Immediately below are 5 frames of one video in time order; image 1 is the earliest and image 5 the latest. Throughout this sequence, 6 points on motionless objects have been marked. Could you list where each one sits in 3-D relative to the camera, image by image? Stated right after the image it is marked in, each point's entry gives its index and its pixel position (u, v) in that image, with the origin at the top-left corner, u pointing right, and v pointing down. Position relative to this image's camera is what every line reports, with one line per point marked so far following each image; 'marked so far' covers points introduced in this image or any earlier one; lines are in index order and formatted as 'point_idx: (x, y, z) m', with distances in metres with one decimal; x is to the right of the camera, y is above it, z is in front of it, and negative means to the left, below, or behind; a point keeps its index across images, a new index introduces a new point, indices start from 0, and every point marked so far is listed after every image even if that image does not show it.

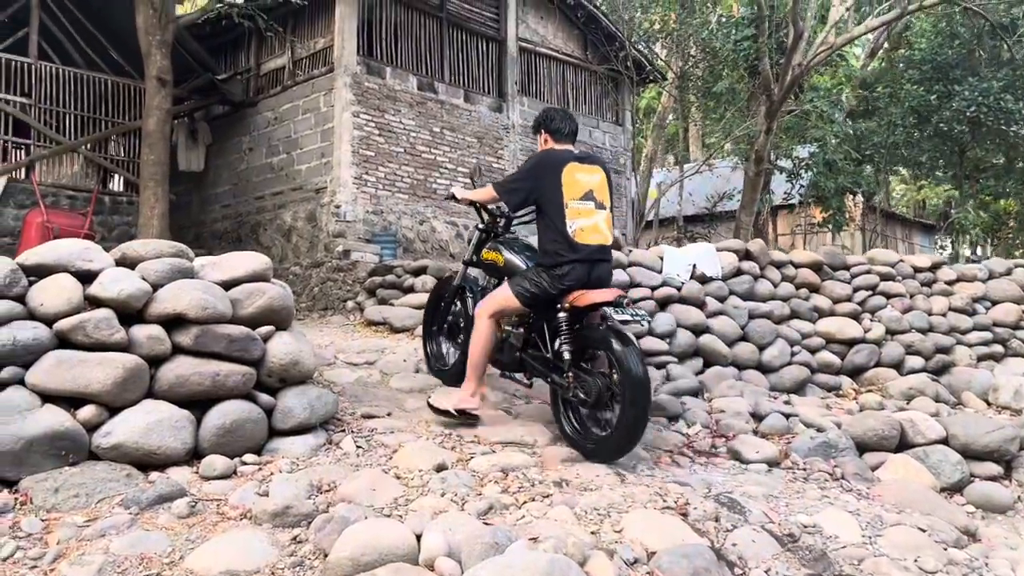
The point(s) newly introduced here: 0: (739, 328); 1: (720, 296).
0: (+1.4, -0.3, +5.5) m
1: (+1.3, -0.1, +5.5) m
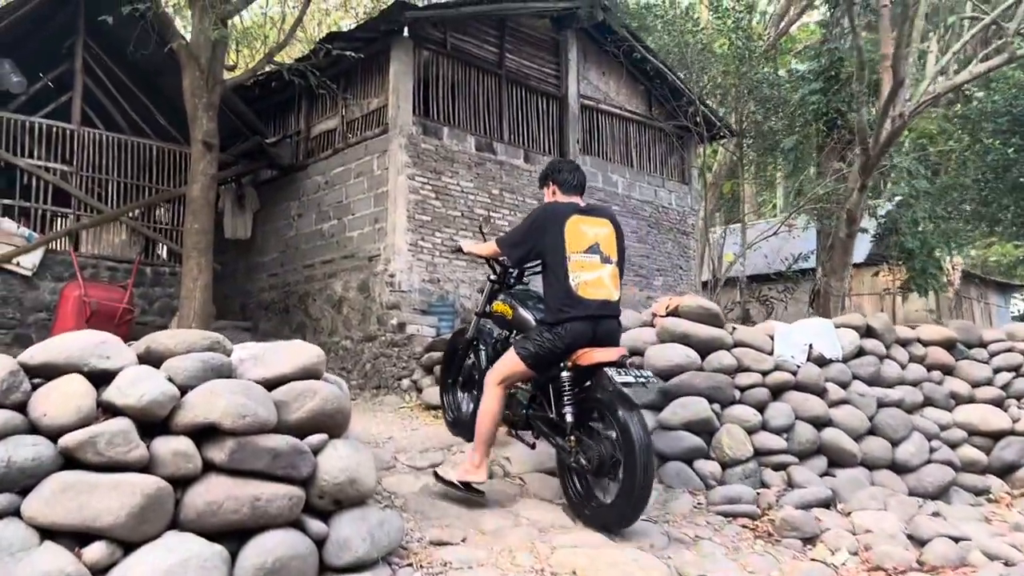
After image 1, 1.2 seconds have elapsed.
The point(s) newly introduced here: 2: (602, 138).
0: (+1.9, -0.7, +4.6) m
1: (+1.8, -0.5, +4.7) m
2: (+1.1, +1.8, +10.1) m
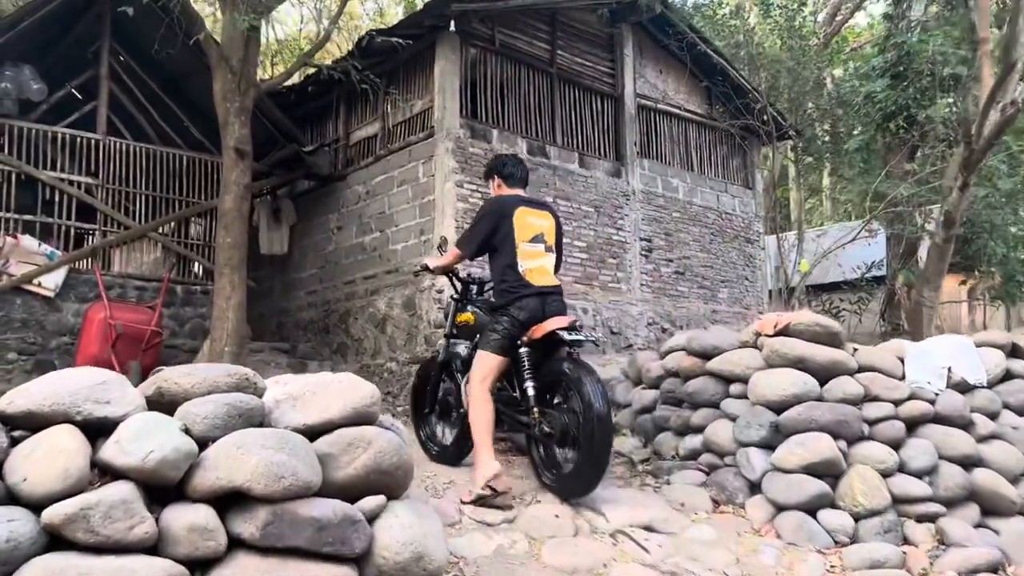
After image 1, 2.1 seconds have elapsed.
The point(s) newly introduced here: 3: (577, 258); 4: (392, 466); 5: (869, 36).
0: (+2.3, -0.8, +3.8) m
1: (+2.2, -0.6, +3.9) m
2: (+1.6, +1.6, +9.4) m
3: (+0.6, +0.3, +8.2) m
4: (-0.4, -0.5, +2.6) m
5: (+6.0, +4.3, +14.6) m
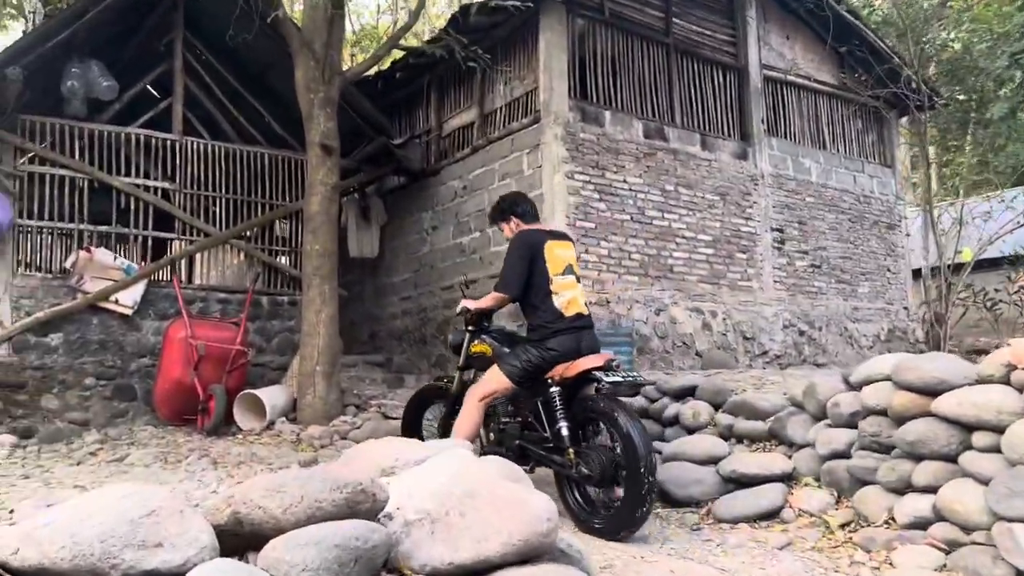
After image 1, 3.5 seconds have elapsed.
0: (+2.9, -0.8, +2.7) m
1: (+2.8, -0.6, +2.8) m
2: (+2.7, +1.7, +8.3) m
3: (+1.6, +0.3, +7.2) m
4: (+0.1, -0.6, +1.7) m
5: (+7.5, +4.5, +13.0) m
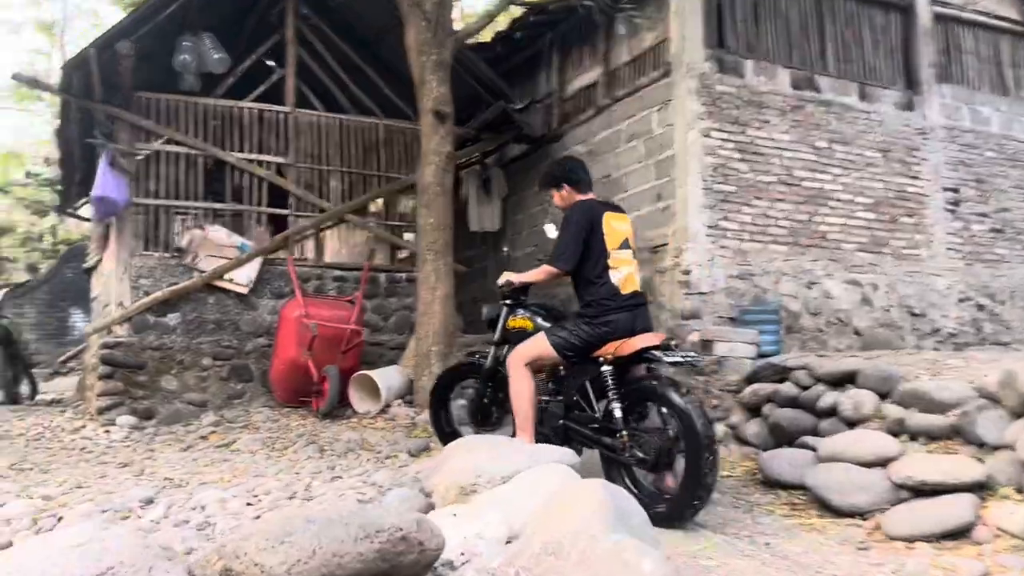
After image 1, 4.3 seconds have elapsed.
0: (+3.1, -0.7, +1.7) m
1: (+3.1, -0.5, +1.9) m
2: (+3.8, +1.9, +7.2) m
3: (+2.6, +0.5, +6.4) m
4: (+0.3, -0.6, +1.2) m
5: (+9.2, +5.0, +11.0) m
